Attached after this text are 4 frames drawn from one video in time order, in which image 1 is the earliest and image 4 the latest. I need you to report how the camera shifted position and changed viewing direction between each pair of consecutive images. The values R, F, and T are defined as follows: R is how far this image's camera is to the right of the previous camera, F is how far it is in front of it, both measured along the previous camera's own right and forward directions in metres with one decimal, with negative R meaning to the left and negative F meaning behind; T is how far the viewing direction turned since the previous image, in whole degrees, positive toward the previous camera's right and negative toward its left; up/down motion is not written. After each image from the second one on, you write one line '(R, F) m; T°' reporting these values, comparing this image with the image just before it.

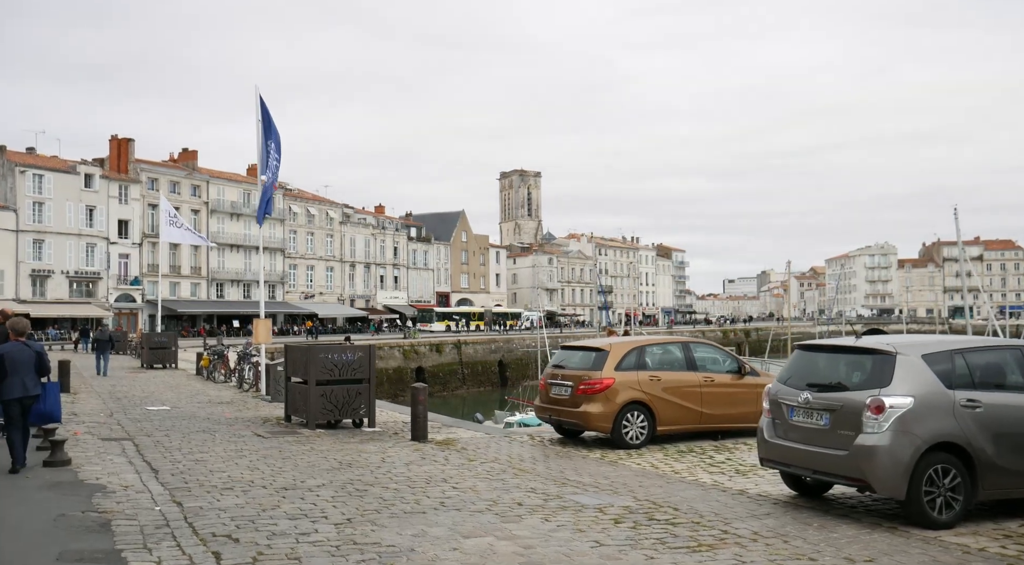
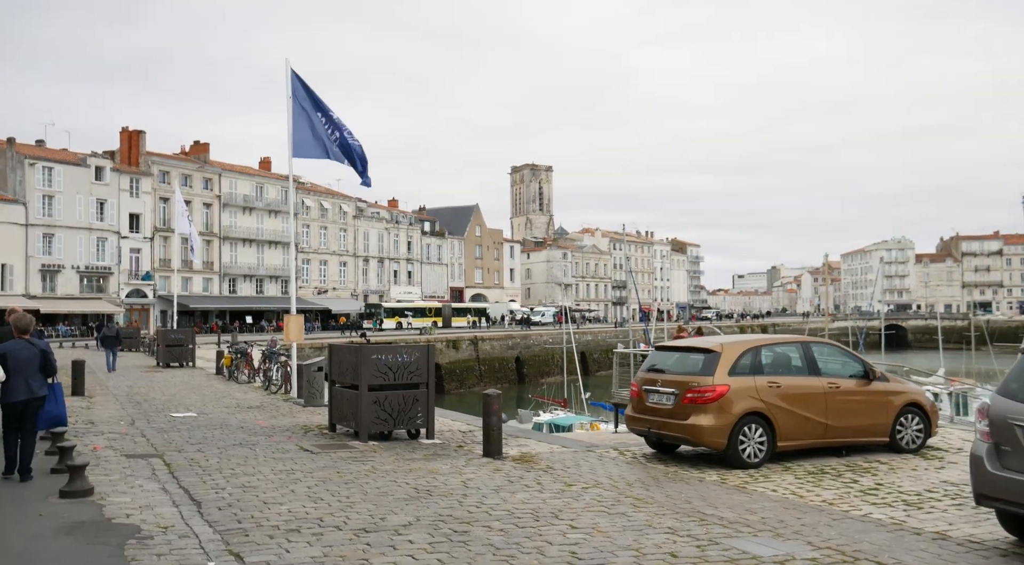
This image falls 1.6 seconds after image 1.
(-1.0, +1.7) m; -1°
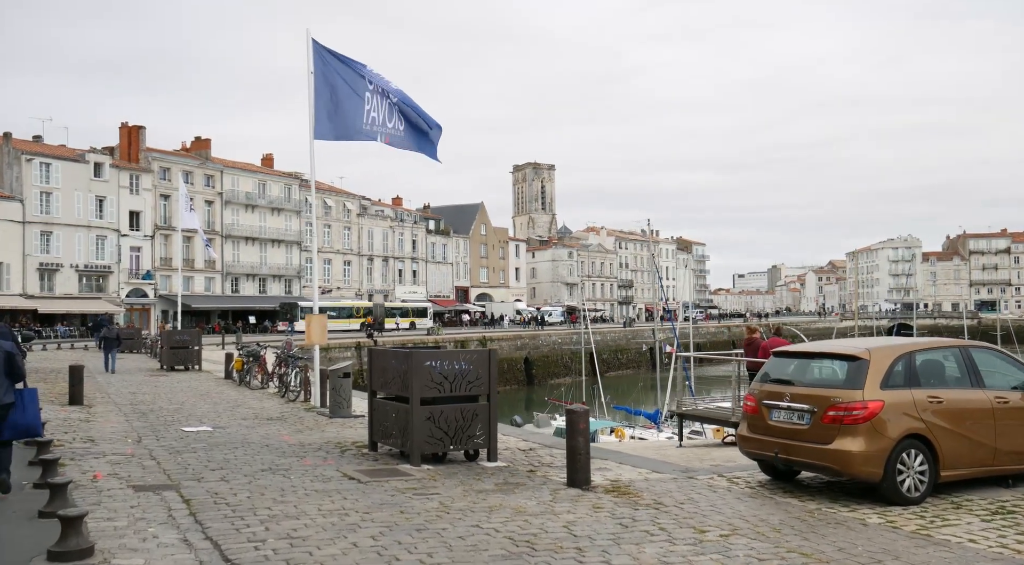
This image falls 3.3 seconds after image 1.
(-0.9, +1.8) m; 0°
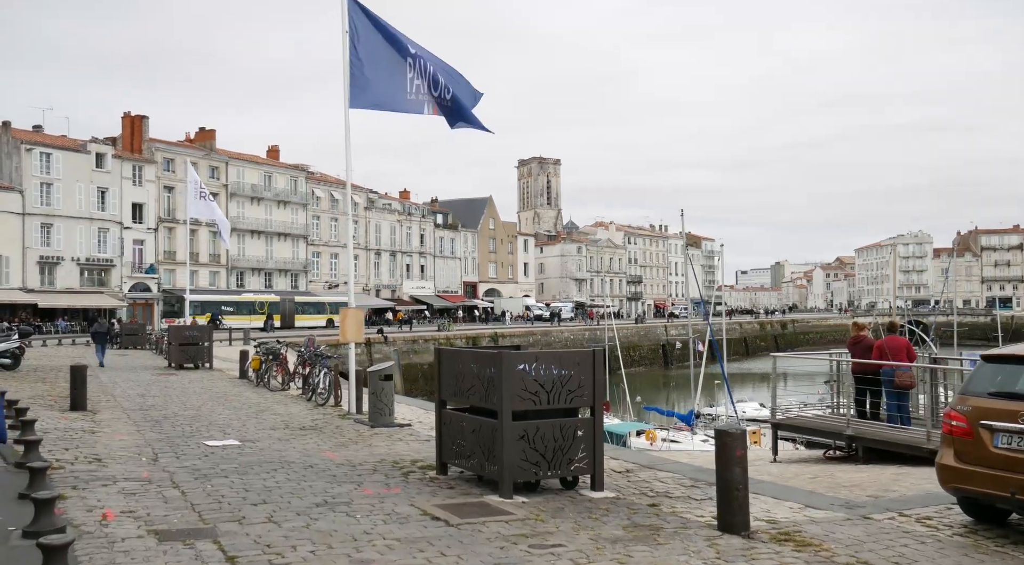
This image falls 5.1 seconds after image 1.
(-1.1, +2.0) m; 0°
